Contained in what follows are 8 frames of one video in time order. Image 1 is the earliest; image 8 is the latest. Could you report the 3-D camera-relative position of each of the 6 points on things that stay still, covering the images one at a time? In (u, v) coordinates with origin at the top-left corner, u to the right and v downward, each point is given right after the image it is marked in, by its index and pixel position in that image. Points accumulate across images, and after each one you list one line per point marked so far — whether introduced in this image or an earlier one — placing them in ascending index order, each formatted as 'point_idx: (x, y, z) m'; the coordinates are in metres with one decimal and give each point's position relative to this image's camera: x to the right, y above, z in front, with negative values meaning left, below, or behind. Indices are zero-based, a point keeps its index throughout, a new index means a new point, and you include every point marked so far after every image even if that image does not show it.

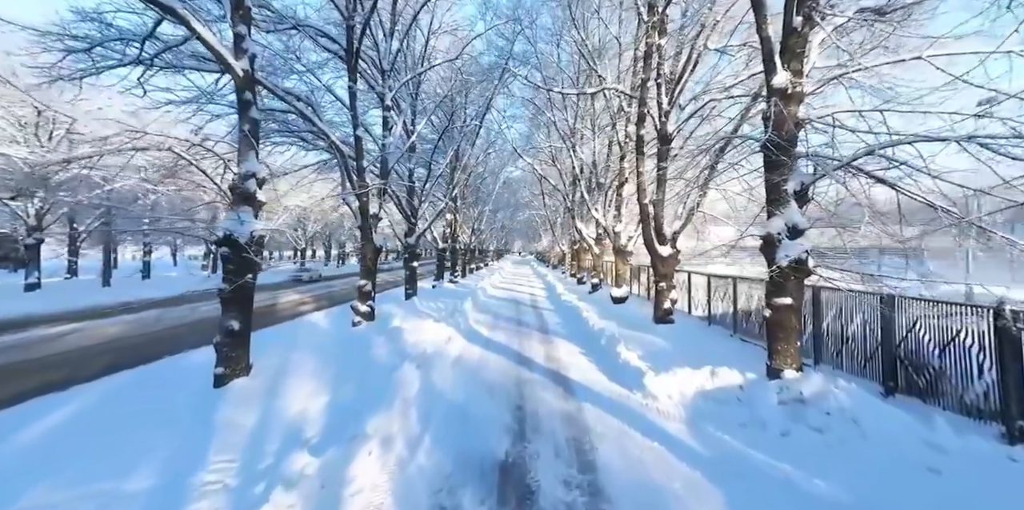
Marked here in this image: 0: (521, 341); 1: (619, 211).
0: (+0.2, -2.0, +8.3) m
1: (+3.8, +1.6, +12.9) m
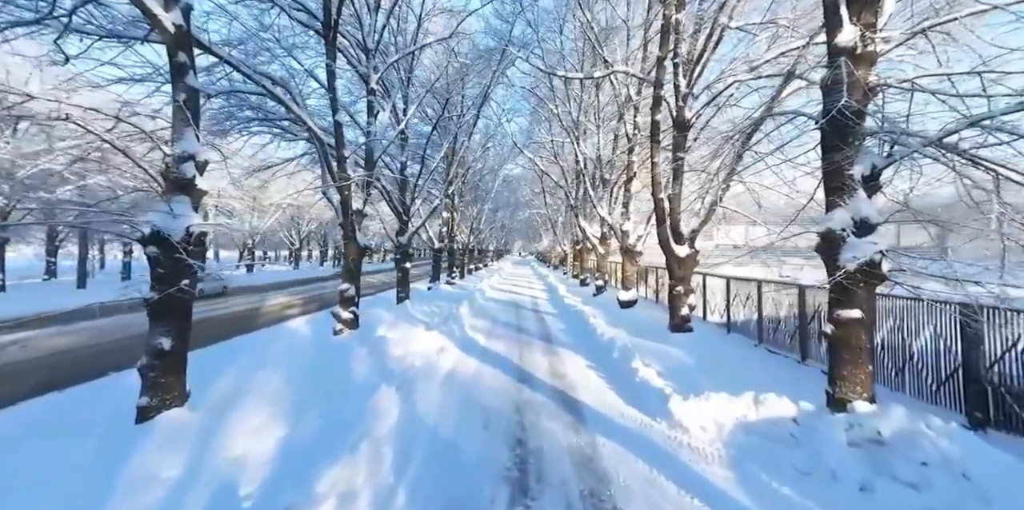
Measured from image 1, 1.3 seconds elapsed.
0: (+0.2, -2.0, +7.5) m
1: (+3.8, +1.6, +12.1) m
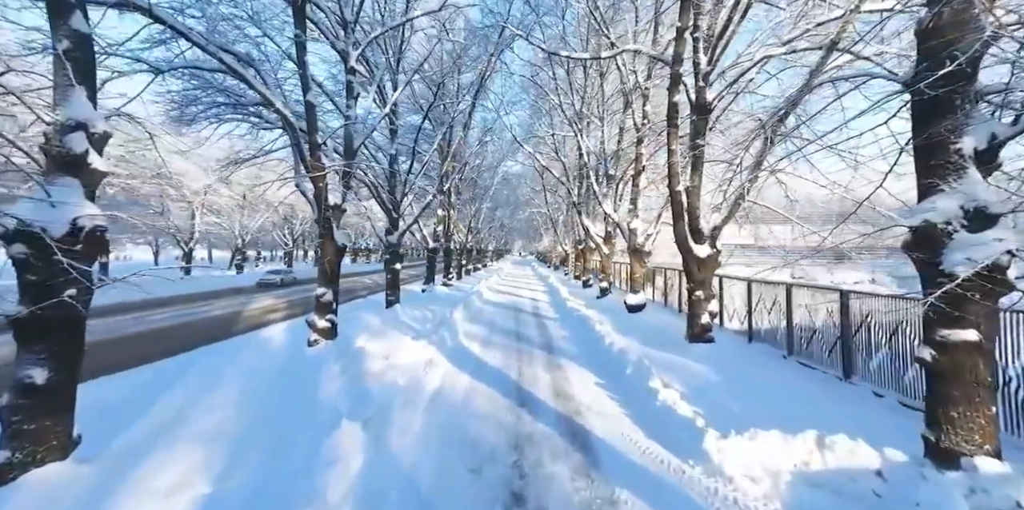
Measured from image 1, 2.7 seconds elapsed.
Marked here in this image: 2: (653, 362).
0: (+0.2, -2.0, +6.7) m
1: (+3.8, +1.6, +11.3) m
2: (+2.3, -1.7, +5.9) m
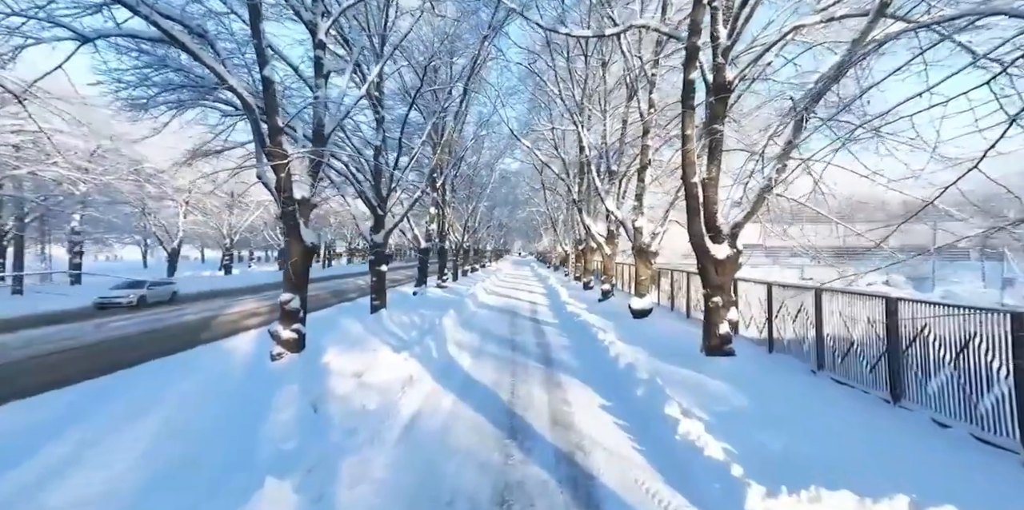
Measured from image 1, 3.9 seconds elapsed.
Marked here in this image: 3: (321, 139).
0: (0.0, -2.0, +5.9) m
1: (+3.7, +1.6, +10.5) m
2: (+2.1, -1.7, +5.1) m
3: (-3.0, +1.9, +5.8) m
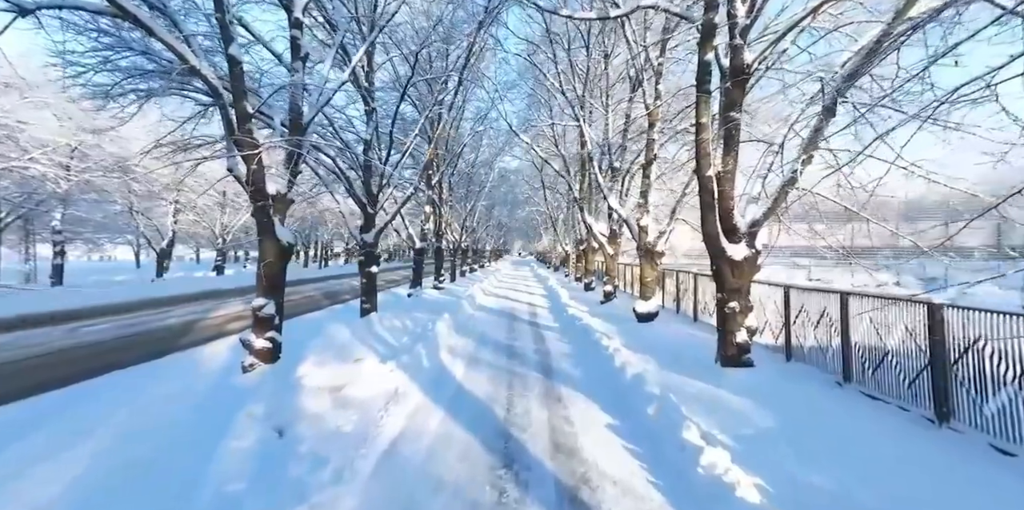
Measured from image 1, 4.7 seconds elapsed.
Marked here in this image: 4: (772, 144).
0: (0.0, -2.0, +5.3) m
1: (+3.6, +1.6, +10.0) m
2: (+2.1, -1.8, +4.6) m
3: (-3.1, +1.8, +5.2) m
4: (+4.1, +1.7, +5.7) m
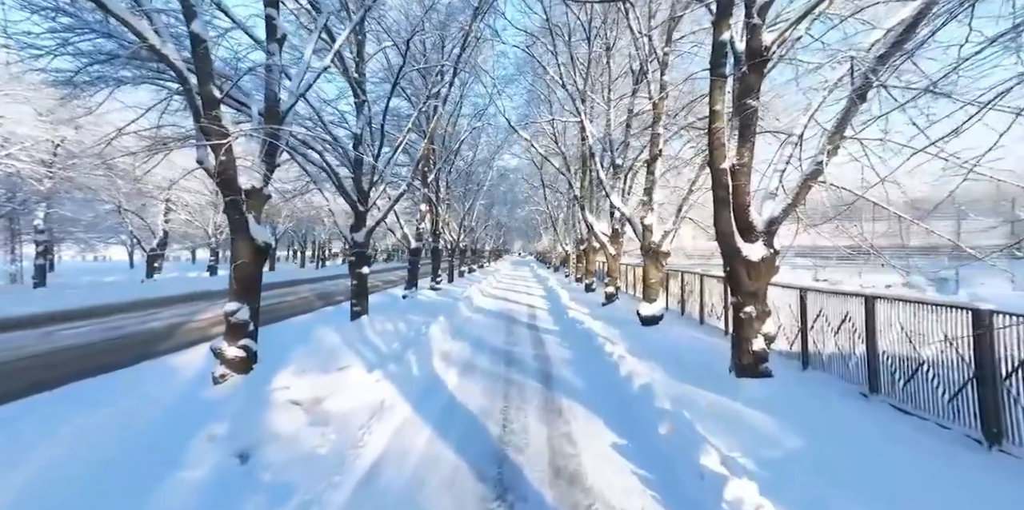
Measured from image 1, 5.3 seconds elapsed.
0: (-0.1, -2.0, +4.9) m
1: (+3.6, +1.5, +9.5) m
2: (+2.0, -1.8, +4.1) m
3: (-3.1, +1.8, +4.8) m
4: (+4.0, +1.7, +5.2) m
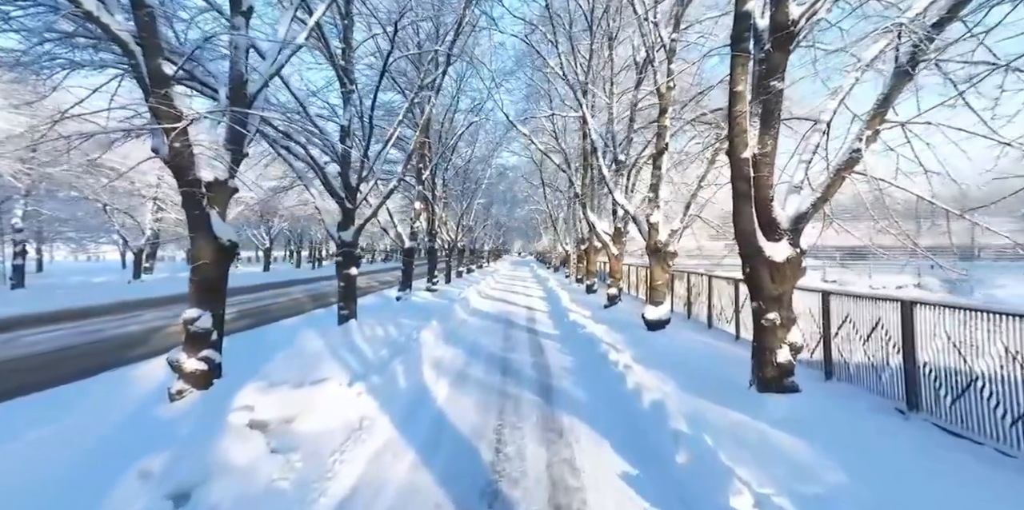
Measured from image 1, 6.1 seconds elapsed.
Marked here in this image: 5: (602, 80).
0: (-0.1, -2.0, +4.4) m
1: (+3.5, +1.5, +9.0) m
2: (+2.0, -1.8, +3.6) m
3: (-3.2, +1.8, +4.3) m
4: (+4.0, +1.7, +4.7) m
5: (+2.9, +5.7, +11.8) m
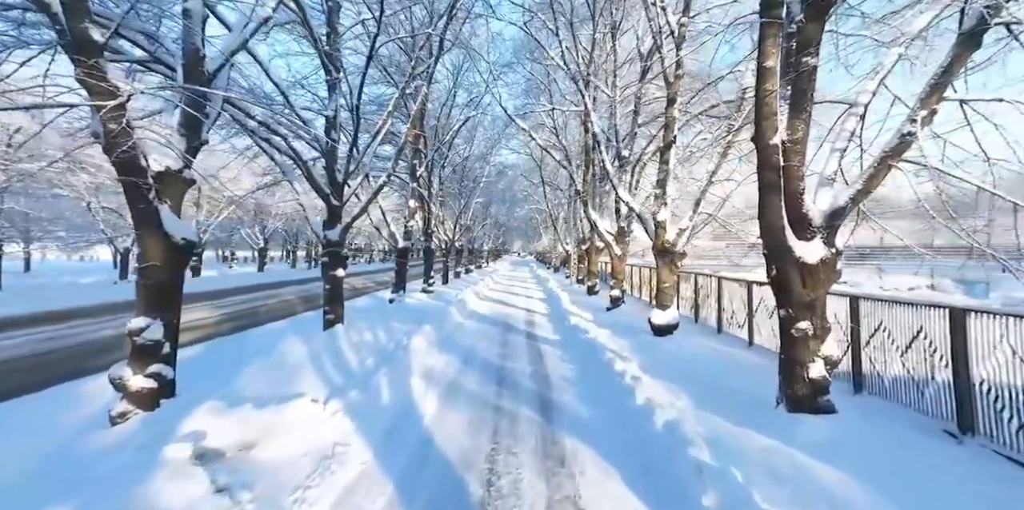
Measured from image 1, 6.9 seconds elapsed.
0: (-0.2, -2.0, +3.8) m
1: (+3.5, +1.5, +8.5) m
2: (+1.9, -1.8, +3.1) m
3: (-3.2, +1.8, +3.7) m
4: (+3.9, +1.7, +4.2) m
5: (+2.9, +5.7, +11.2) m
